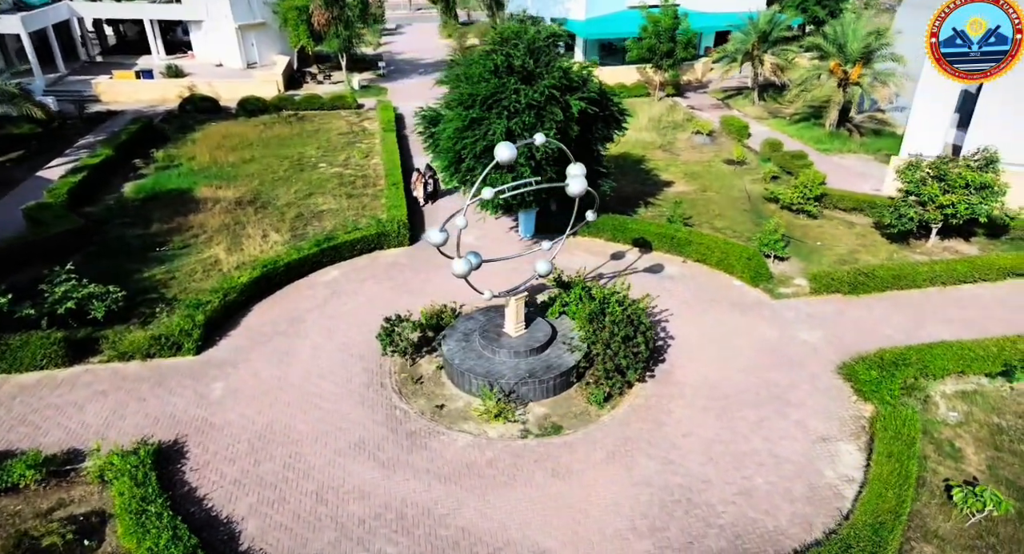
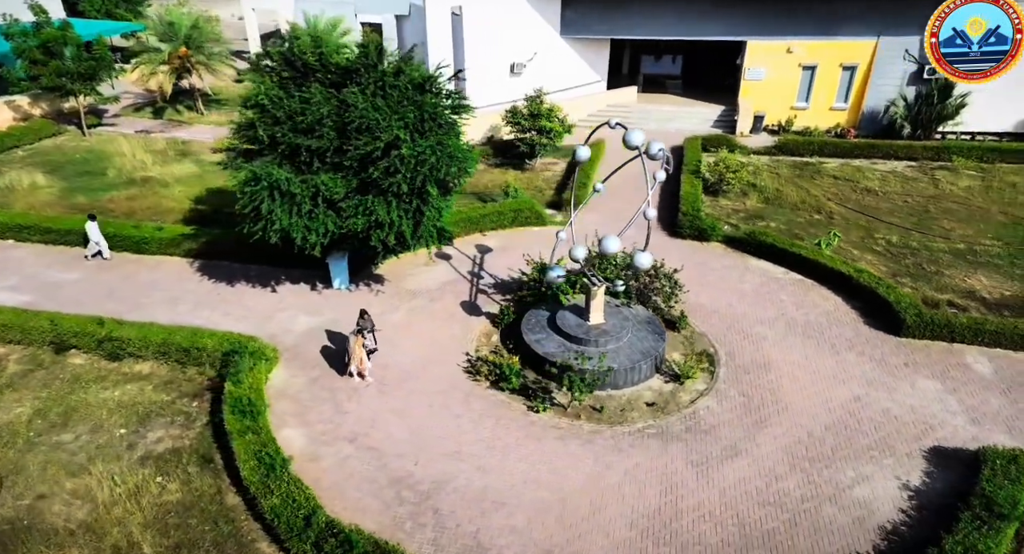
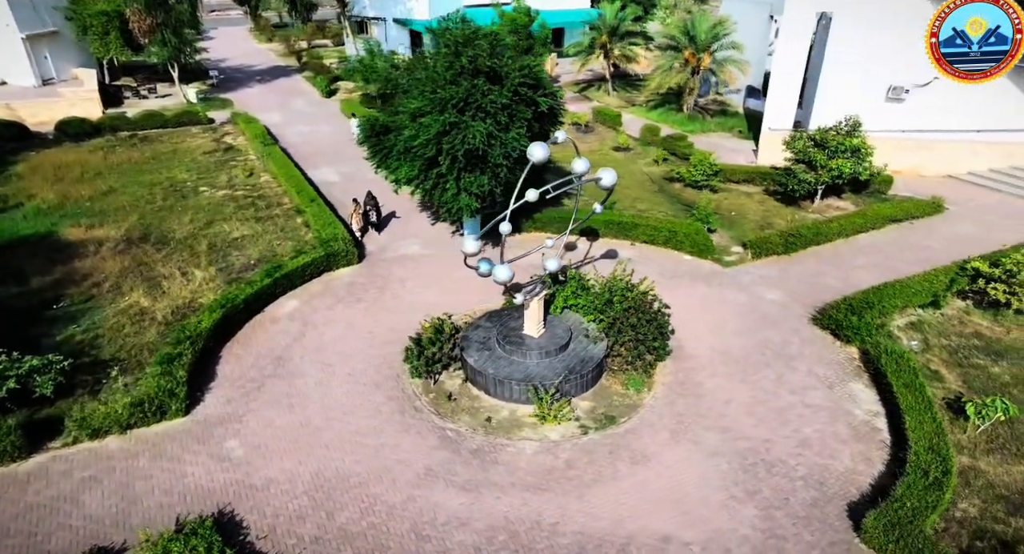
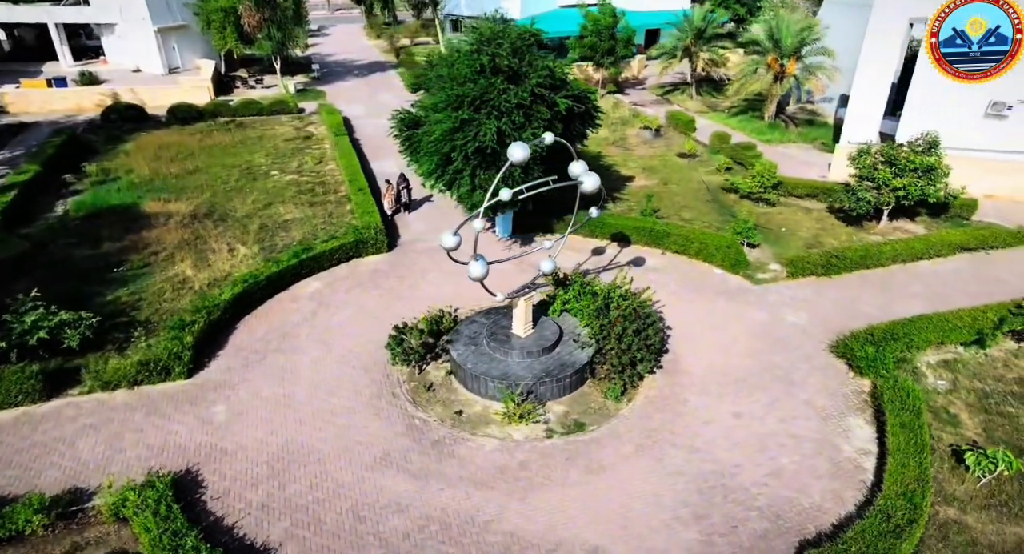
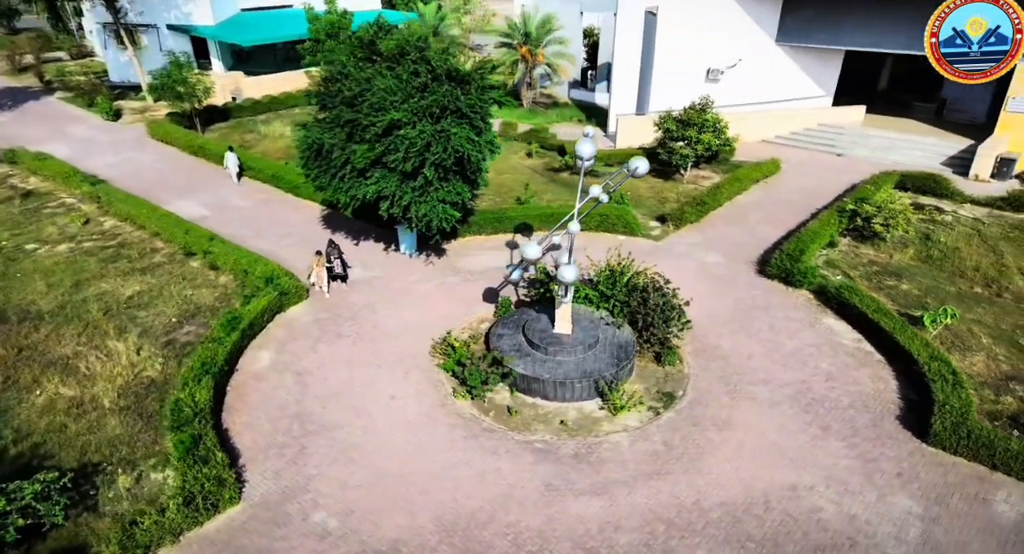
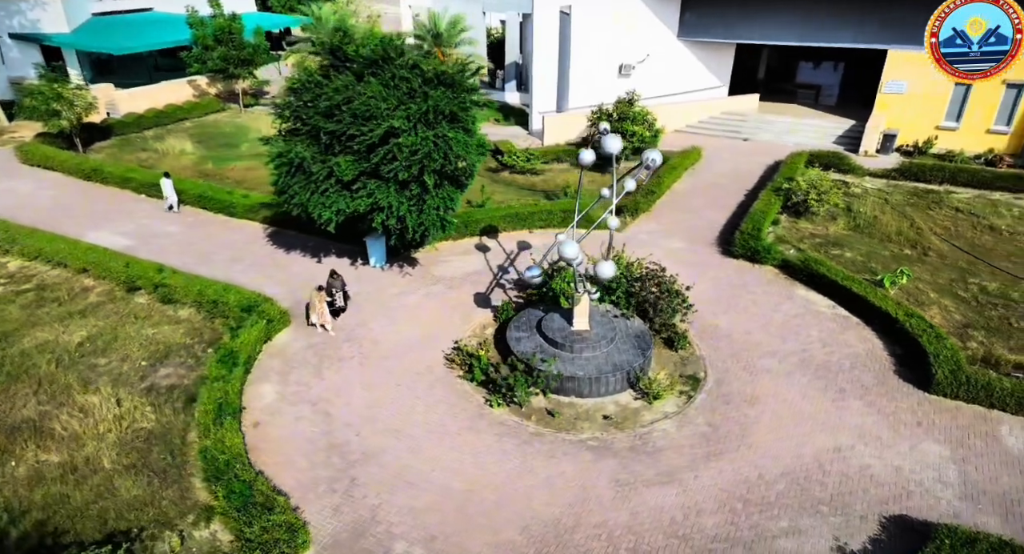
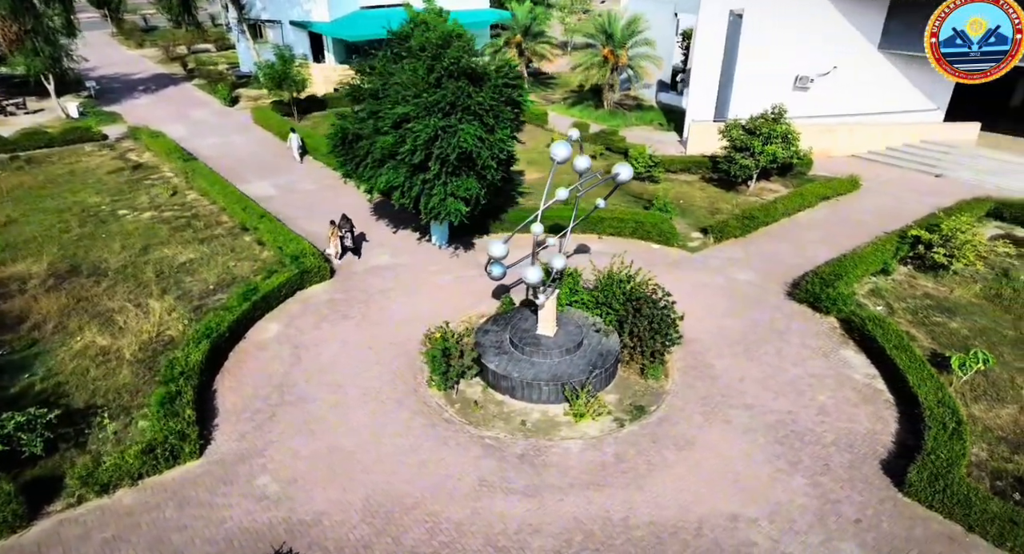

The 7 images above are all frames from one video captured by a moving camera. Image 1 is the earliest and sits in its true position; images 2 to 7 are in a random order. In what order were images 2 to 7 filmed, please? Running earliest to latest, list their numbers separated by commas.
4, 3, 7, 5, 6, 2
